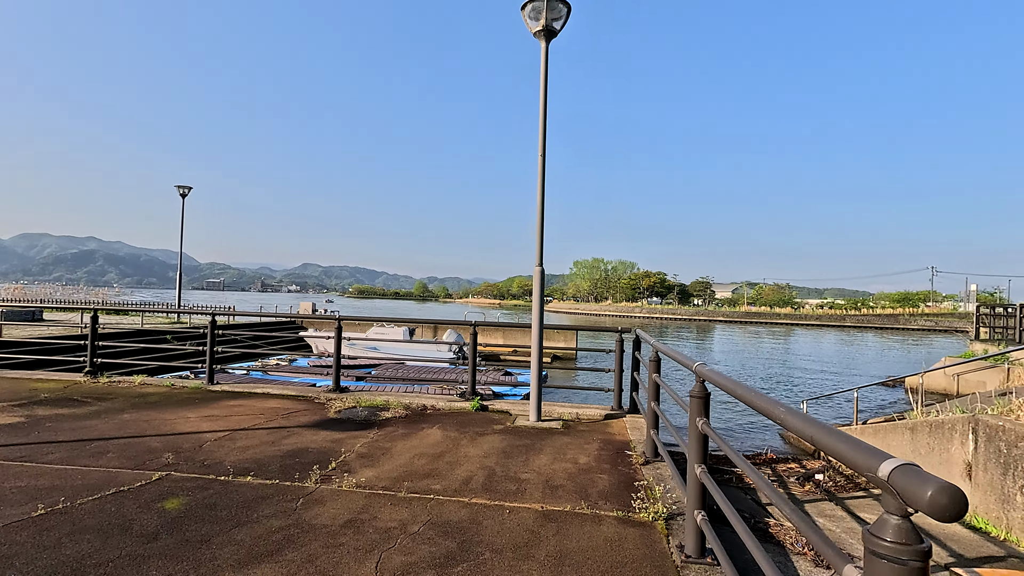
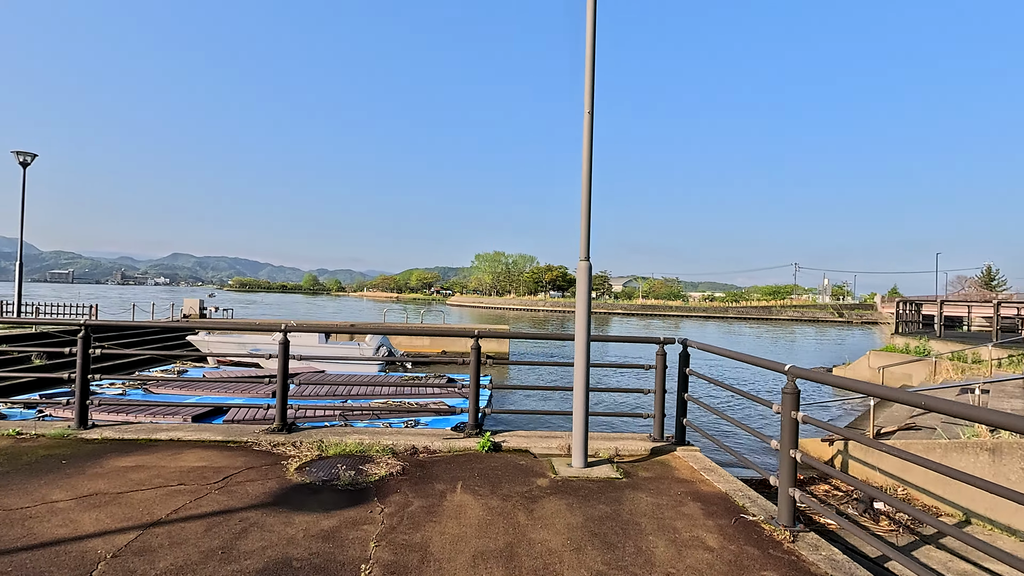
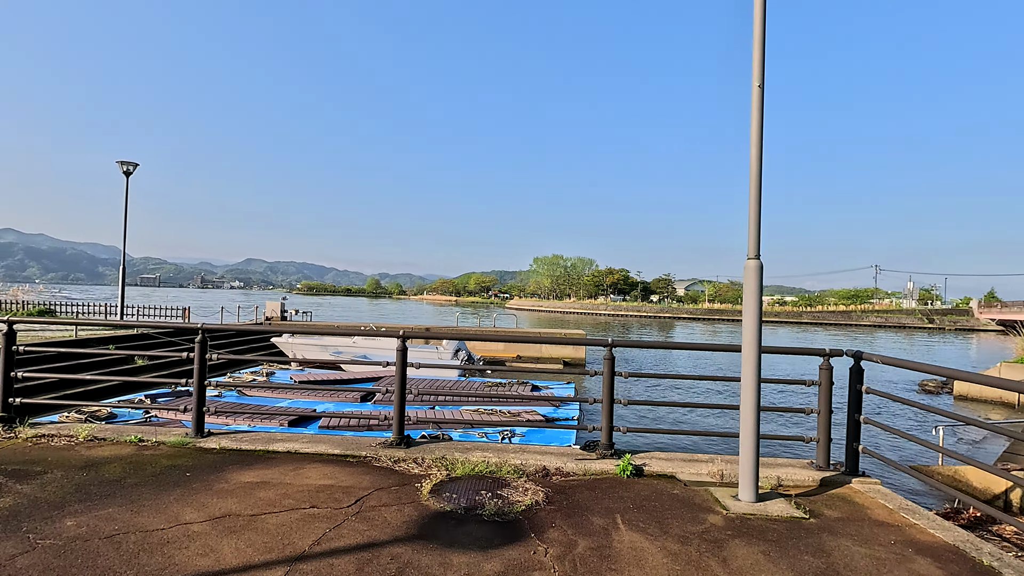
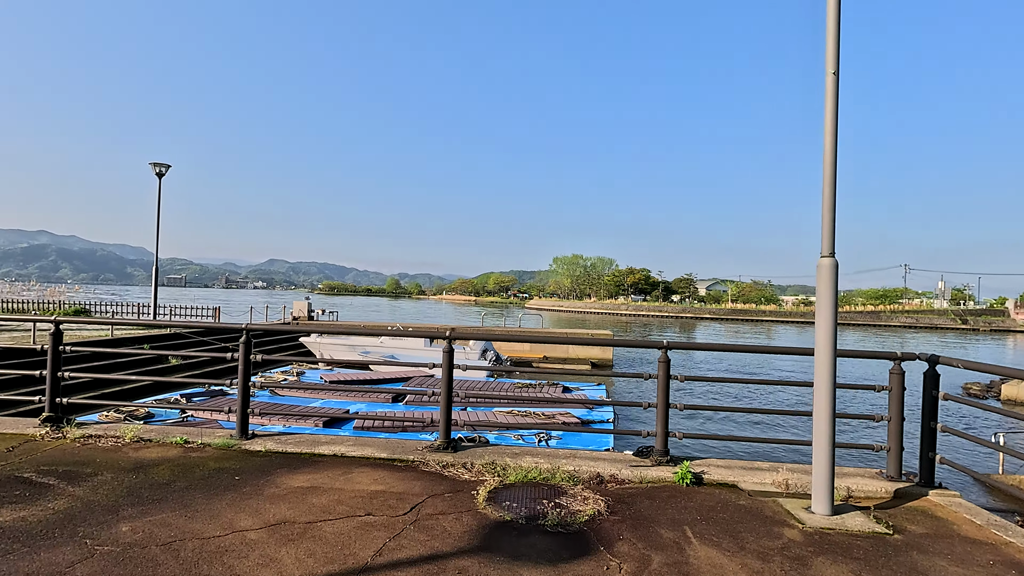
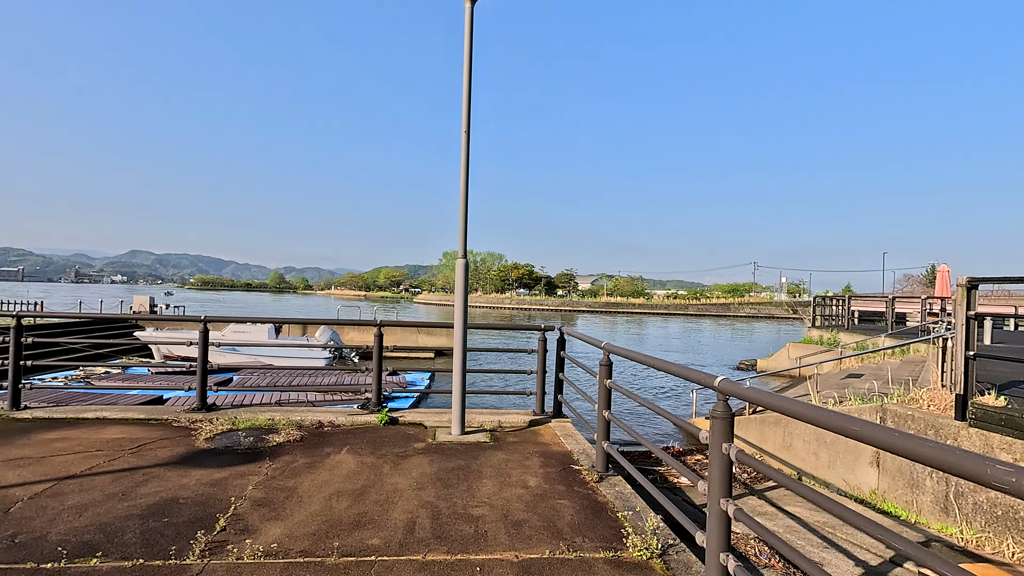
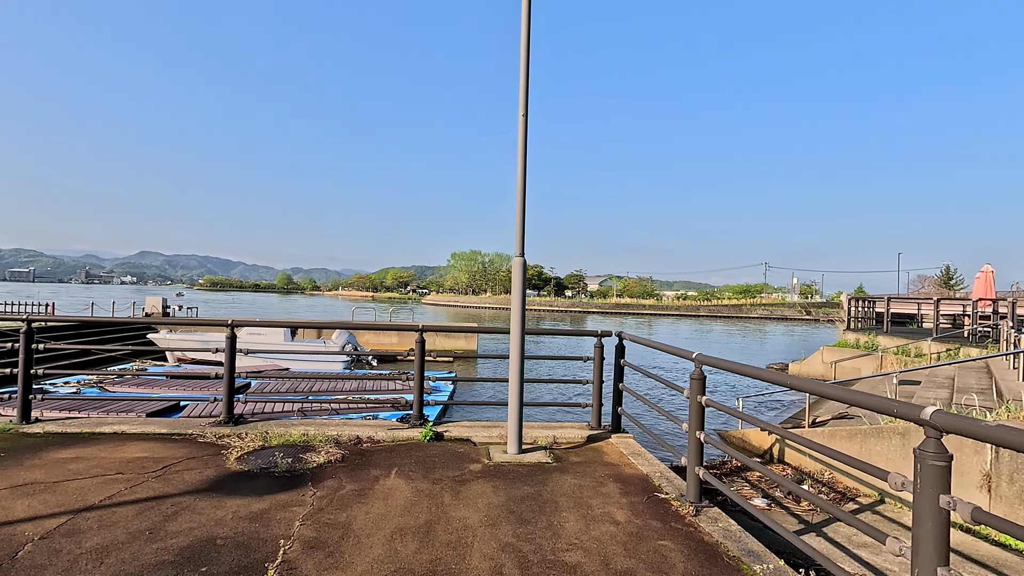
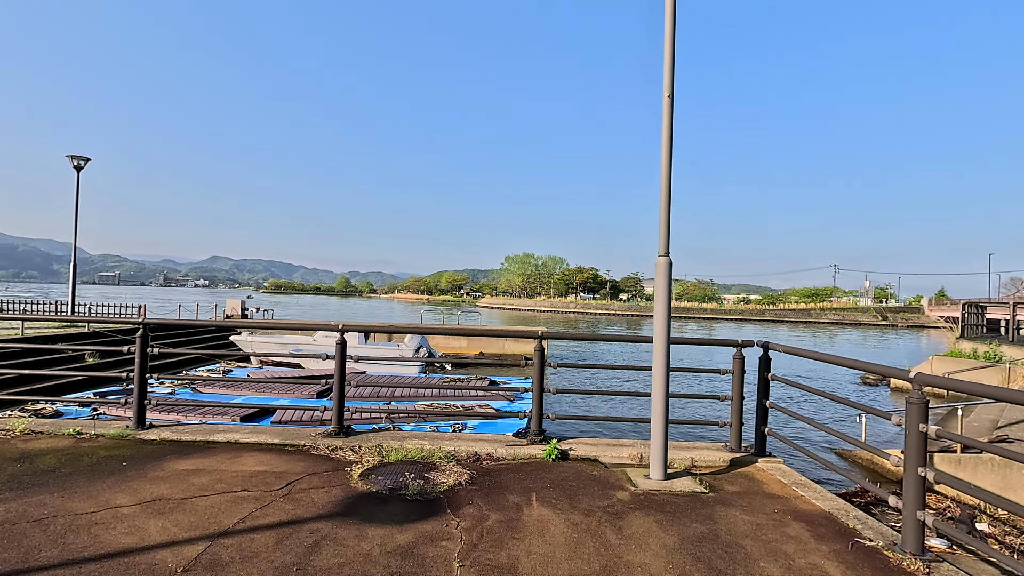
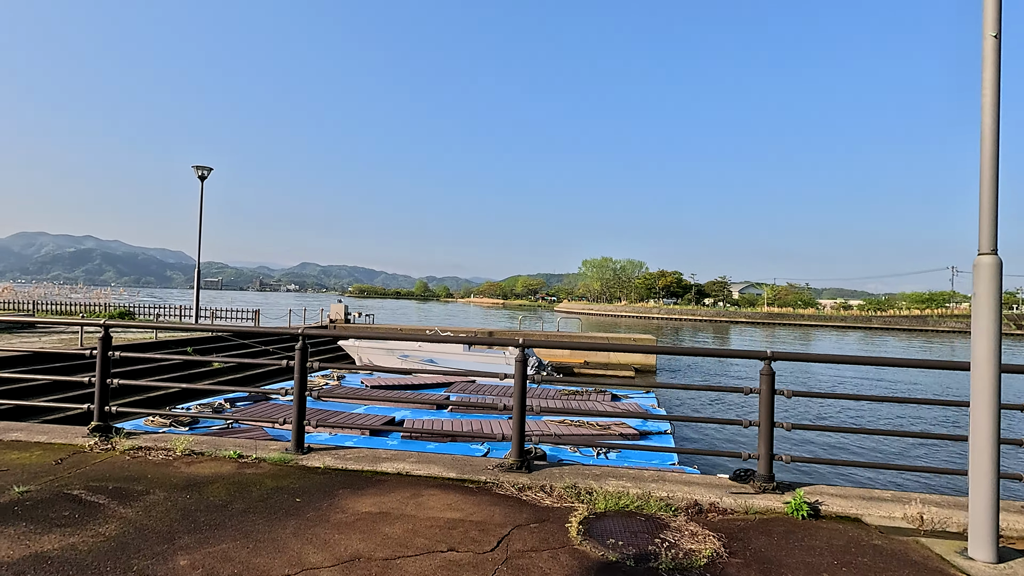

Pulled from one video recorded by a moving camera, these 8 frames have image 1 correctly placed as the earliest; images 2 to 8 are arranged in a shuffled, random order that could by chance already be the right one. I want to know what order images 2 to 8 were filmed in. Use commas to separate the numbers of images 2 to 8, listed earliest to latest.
5, 6, 2, 7, 3, 4, 8
